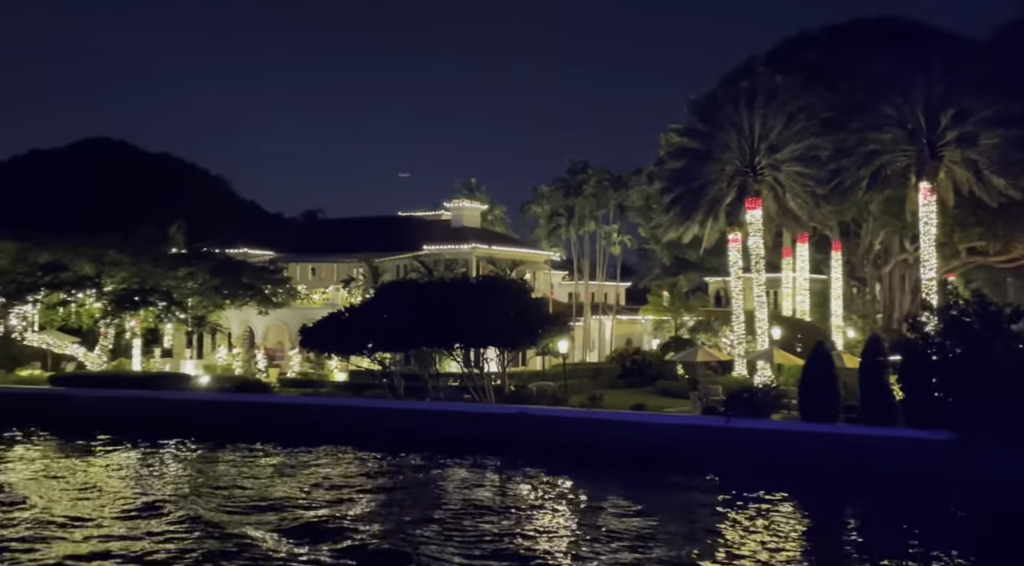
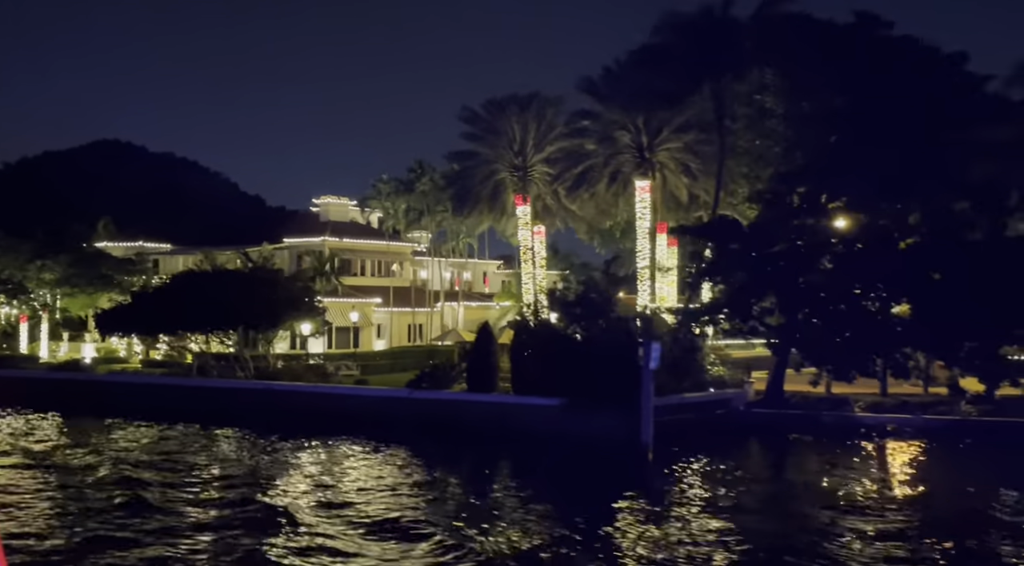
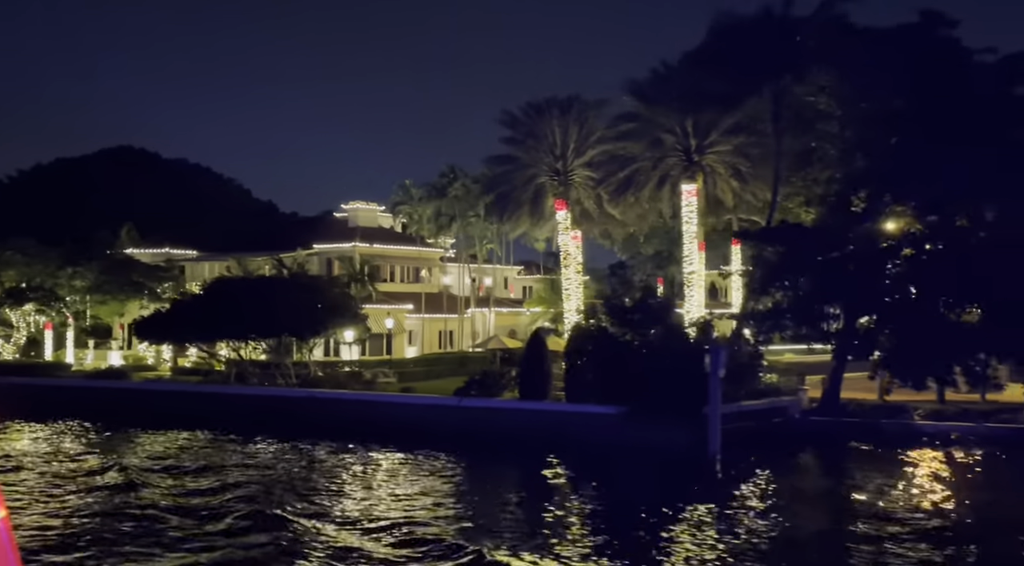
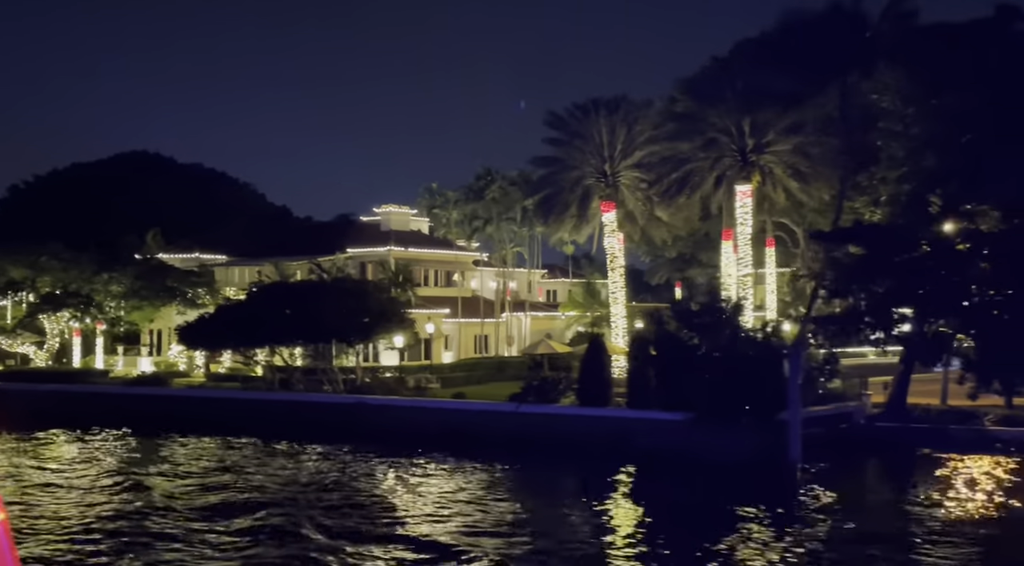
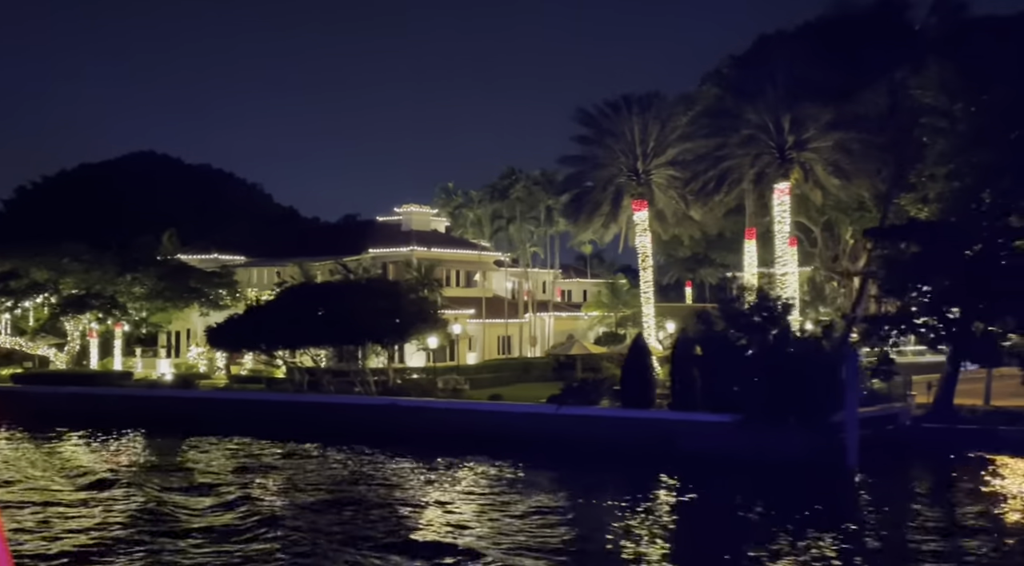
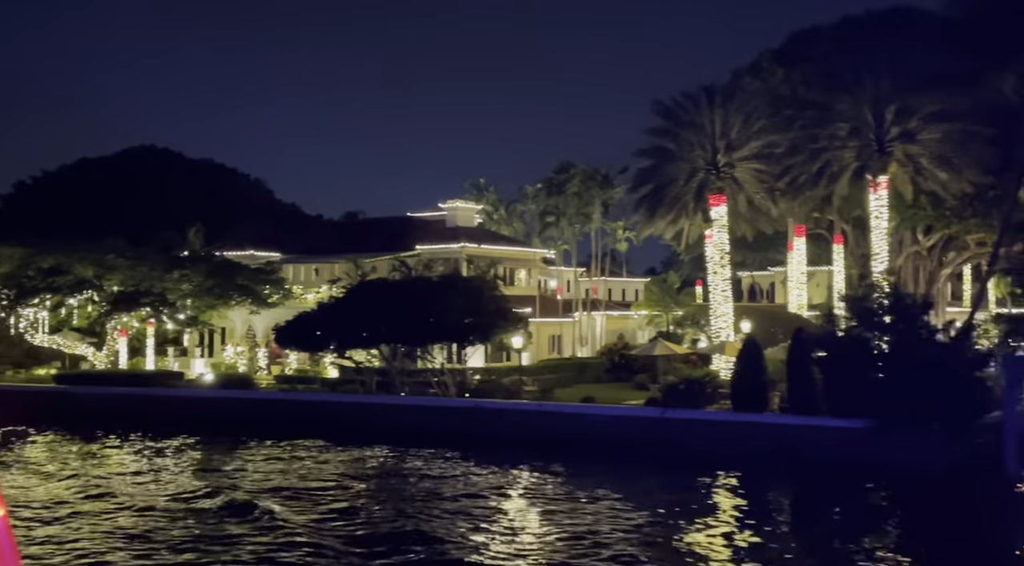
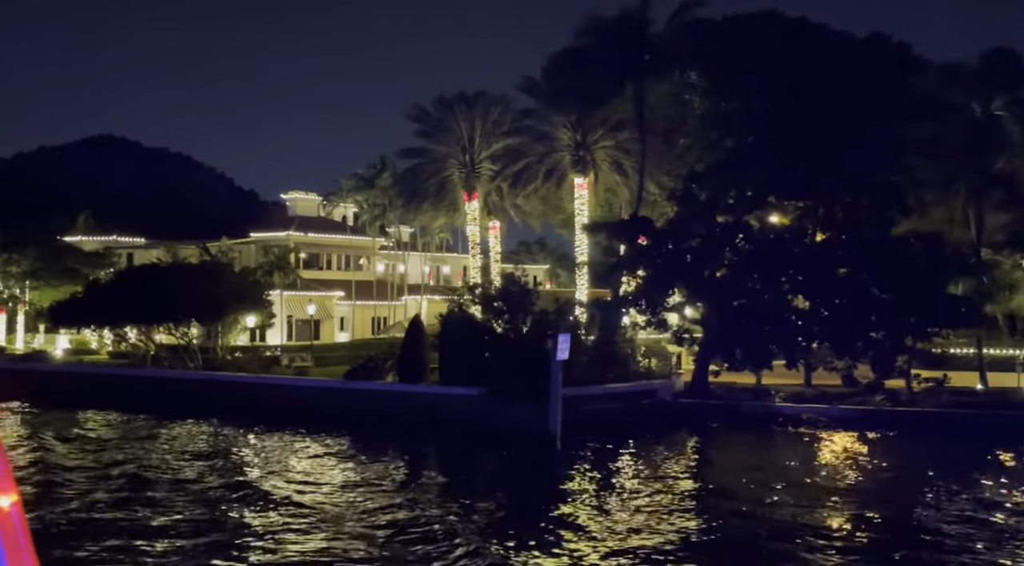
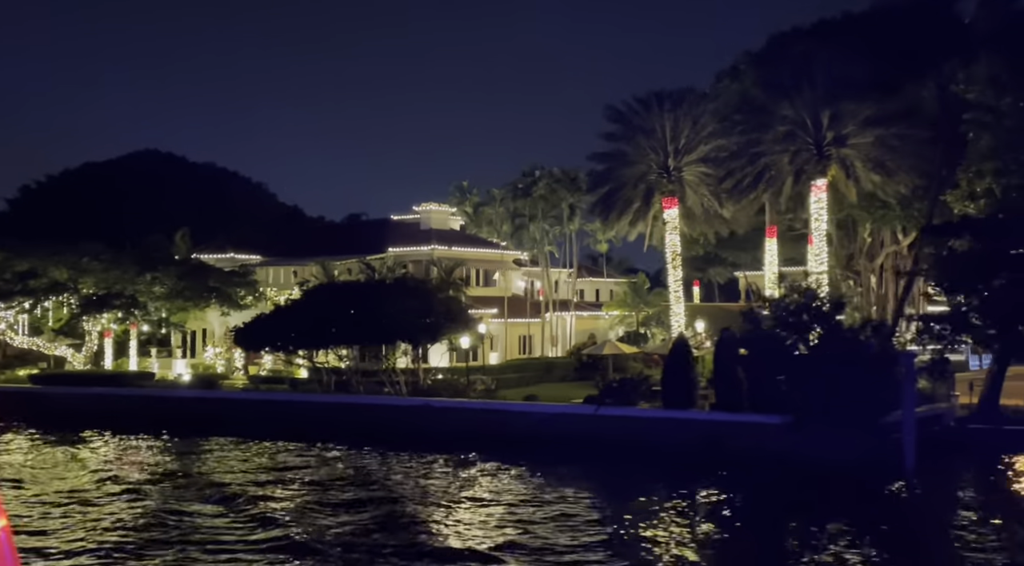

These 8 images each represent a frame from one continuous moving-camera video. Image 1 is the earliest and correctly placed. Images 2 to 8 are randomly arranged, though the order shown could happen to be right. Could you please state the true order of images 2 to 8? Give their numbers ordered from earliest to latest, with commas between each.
6, 8, 5, 4, 3, 2, 7
